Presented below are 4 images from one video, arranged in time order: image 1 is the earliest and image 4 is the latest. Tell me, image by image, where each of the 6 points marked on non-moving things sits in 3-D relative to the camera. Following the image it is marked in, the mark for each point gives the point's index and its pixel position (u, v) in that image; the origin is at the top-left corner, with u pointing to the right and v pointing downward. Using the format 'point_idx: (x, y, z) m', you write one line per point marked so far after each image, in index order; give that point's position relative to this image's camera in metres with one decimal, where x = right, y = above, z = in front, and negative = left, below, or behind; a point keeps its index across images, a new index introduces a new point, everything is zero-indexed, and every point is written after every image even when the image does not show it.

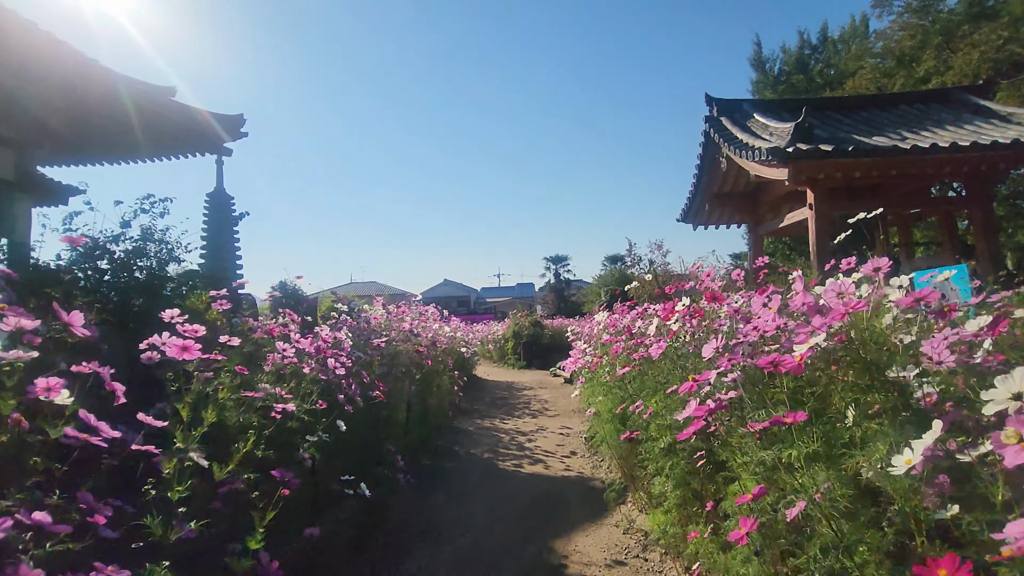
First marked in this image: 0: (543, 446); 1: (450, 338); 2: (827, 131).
0: (+0.2, -1.3, +4.9) m
1: (-0.9, -0.7, +8.3) m
2: (+3.4, +1.7, +6.6) m
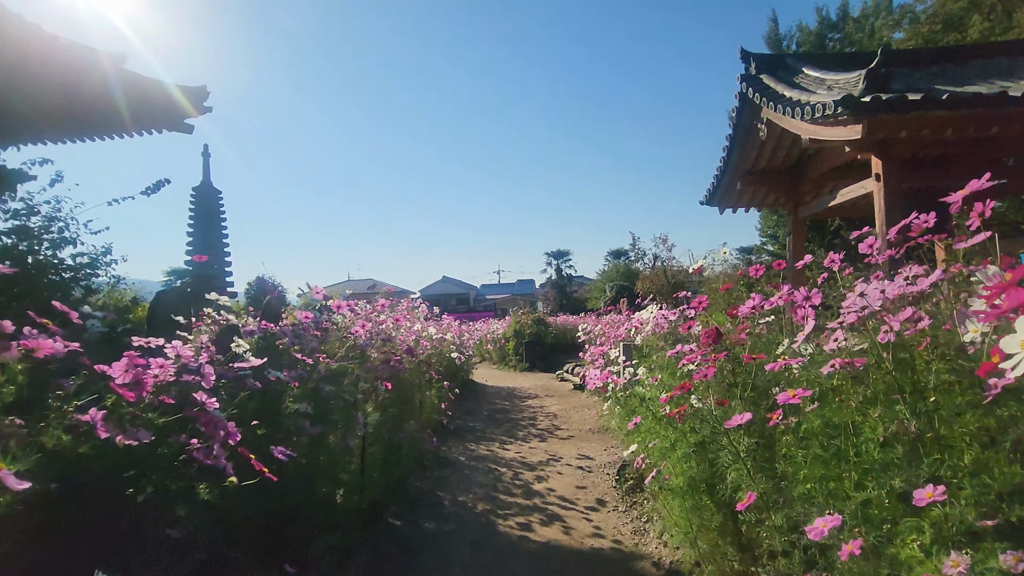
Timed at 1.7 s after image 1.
0: (+0.3, -1.2, +3.6) m
1: (-0.9, -0.6, +7.1) m
2: (+3.4, +1.8, +5.3) m
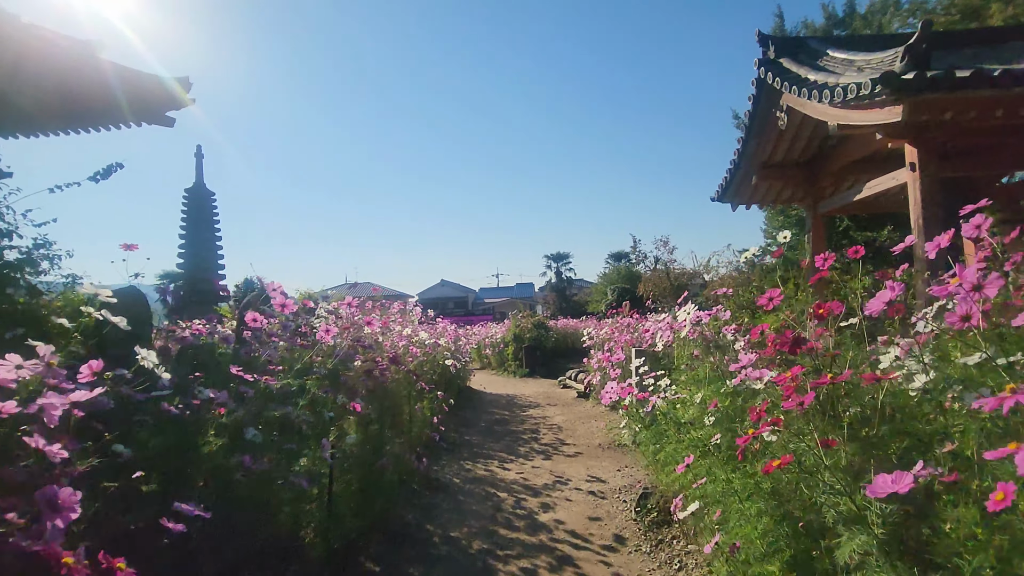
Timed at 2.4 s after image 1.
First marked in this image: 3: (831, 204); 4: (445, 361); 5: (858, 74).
0: (+0.3, -1.2, +3.1) m
1: (-0.9, -0.6, +6.5) m
2: (+3.4, +1.8, +4.8) m
3: (+3.7, +1.0, +7.0) m
4: (-0.8, -0.8, +6.9) m
5: (+2.9, +1.8, +5.1) m
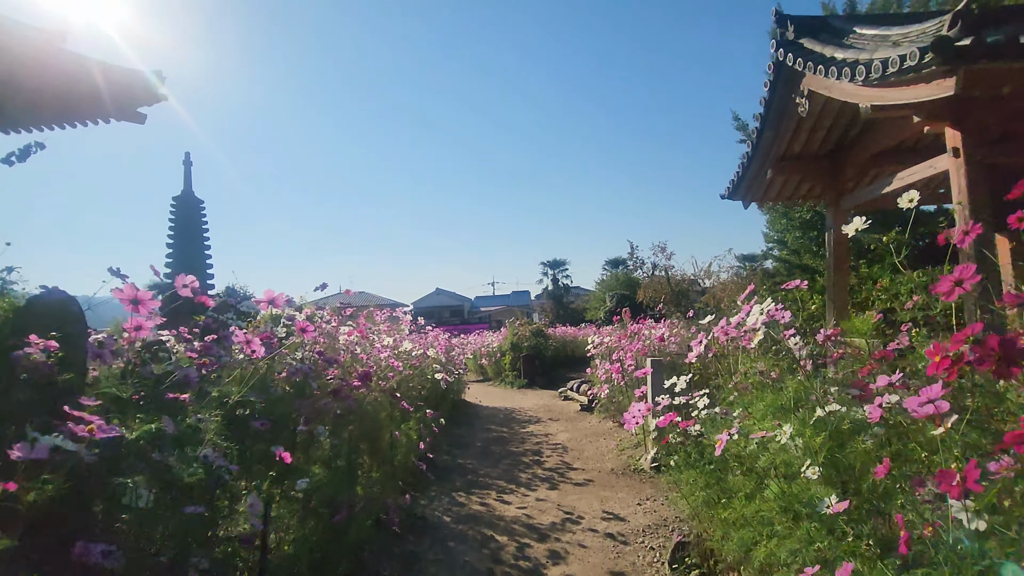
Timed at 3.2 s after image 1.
0: (+0.3, -1.2, +2.5) m
1: (-0.9, -0.7, +5.9) m
2: (+3.4, +1.8, +4.3) m
3: (+3.7, +1.0, +6.5) m
4: (-0.8, -0.9, +6.3) m
5: (+2.9, +1.8, +4.5) m
